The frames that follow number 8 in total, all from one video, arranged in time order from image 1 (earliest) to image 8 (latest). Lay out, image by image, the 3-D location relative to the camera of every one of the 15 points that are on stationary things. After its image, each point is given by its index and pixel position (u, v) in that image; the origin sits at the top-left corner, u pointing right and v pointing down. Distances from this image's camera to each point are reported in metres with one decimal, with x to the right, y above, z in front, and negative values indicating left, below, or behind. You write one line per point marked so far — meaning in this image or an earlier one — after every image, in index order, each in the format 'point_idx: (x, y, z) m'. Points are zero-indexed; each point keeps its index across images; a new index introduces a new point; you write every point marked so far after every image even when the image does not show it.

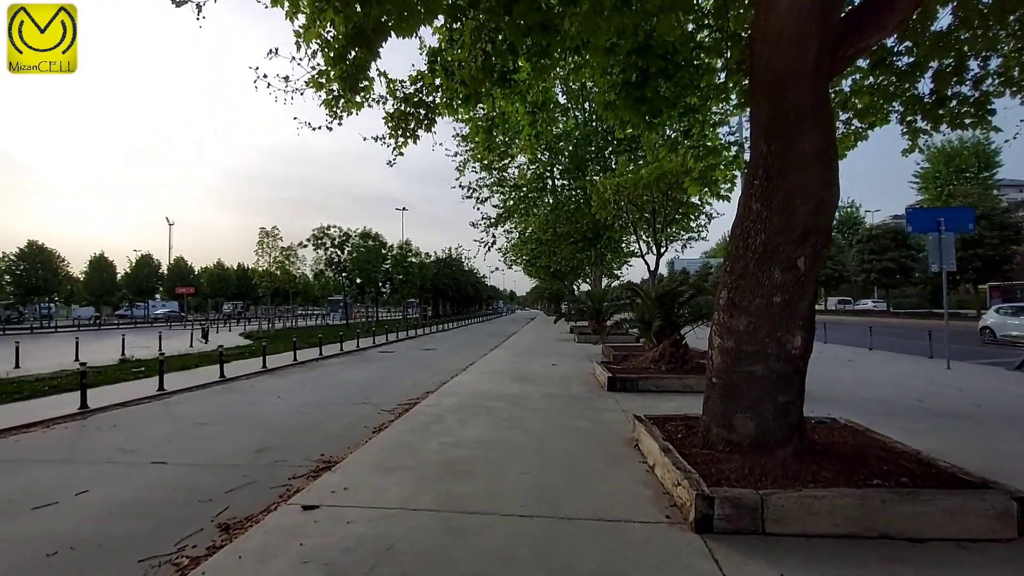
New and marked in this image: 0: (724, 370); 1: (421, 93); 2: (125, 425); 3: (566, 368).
0: (+2.1, -0.8, +5.2) m
1: (-1.6, +3.3, +9.0) m
2: (-6.8, -2.4, +9.2) m
3: (+1.6, -2.3, +15.4) m
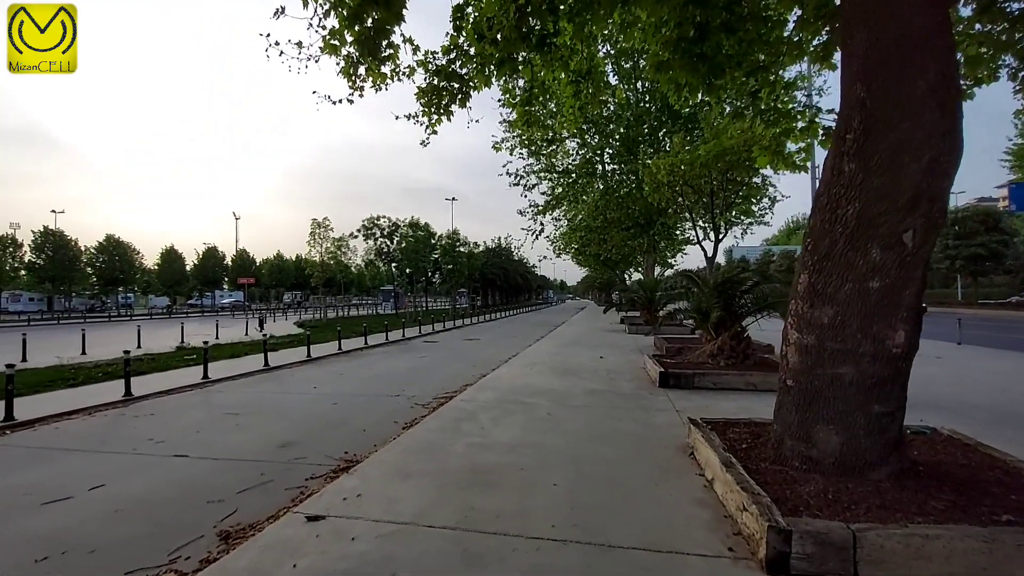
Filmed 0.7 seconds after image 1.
0: (+2.4, -0.7, +4.3) m
1: (-0.9, +3.6, +8.3) m
2: (-6.1, -2.2, +9.1) m
3: (+2.8, -2.0, +14.5) m
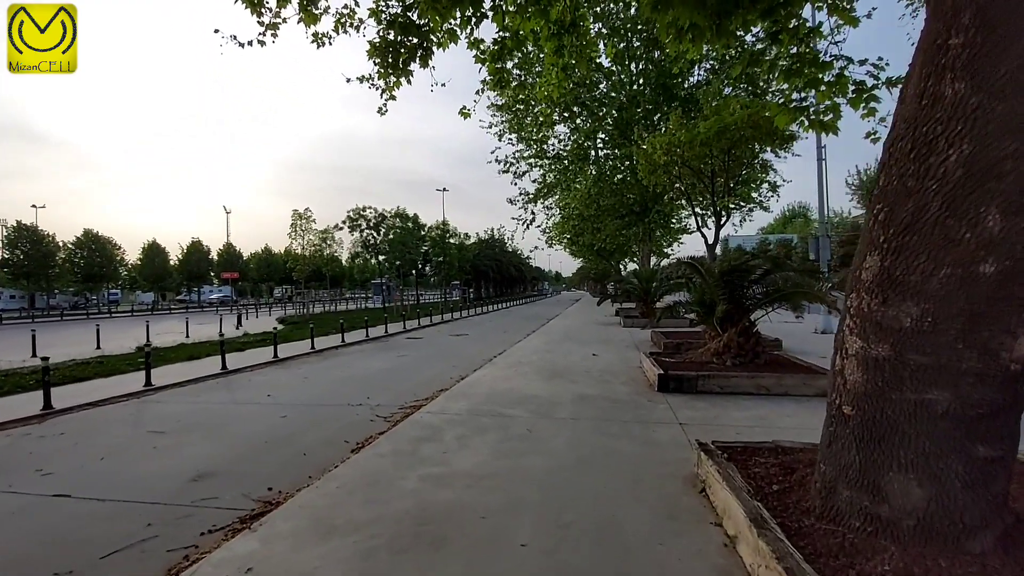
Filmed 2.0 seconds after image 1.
0: (+2.0, -0.6, +3.0) m
1: (-1.4, +3.6, +6.9) m
2: (-6.5, -2.1, +7.8) m
3: (+2.4, -1.8, +13.2) m
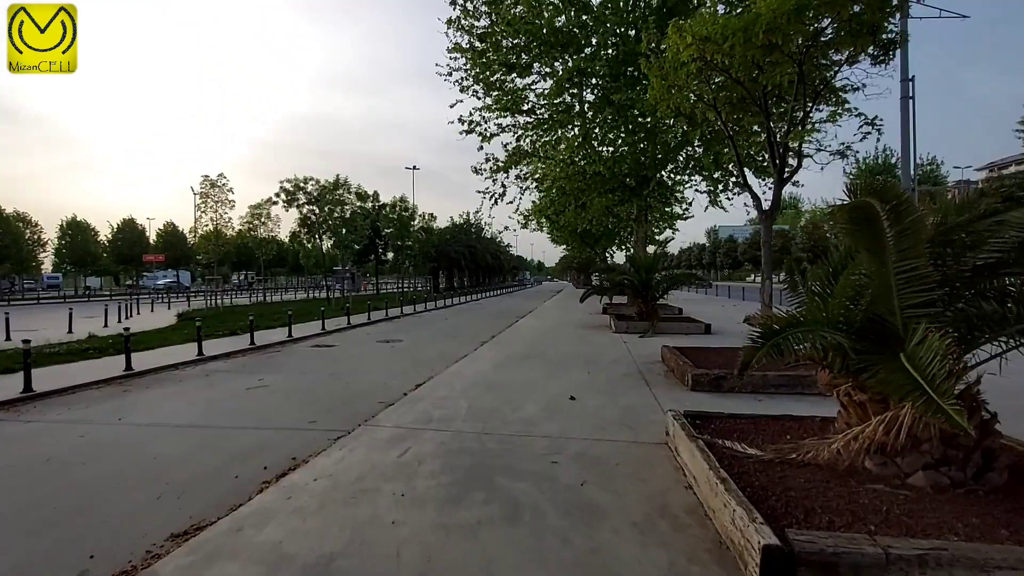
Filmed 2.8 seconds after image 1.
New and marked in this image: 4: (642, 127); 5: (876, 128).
0: (+1.1, -0.7, -2.9) m
1: (-2.3, +3.7, +0.8) m
2: (-7.5, -2.0, +1.6) m
3: (+1.2, -1.6, +7.3) m
4: (+4.9, +6.1, +20.0) m
5: (+6.4, +2.8, +9.2) m
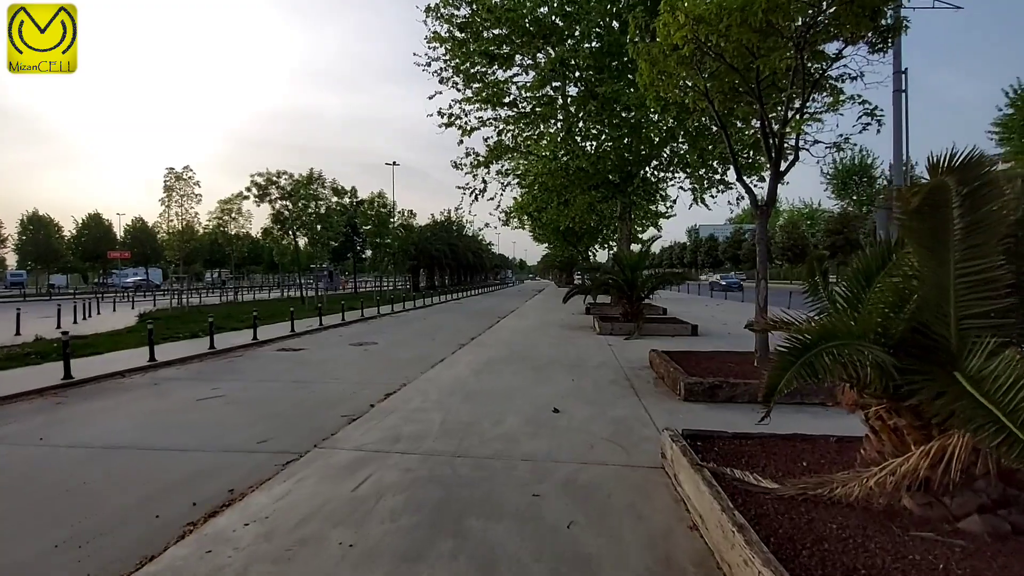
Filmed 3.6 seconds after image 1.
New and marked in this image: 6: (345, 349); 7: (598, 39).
0: (+1.2, -0.7, -3.6) m
1: (-2.4, +3.7, 0.0) m
2: (-7.6, -2.0, +0.6) m
3: (+0.9, -1.7, +6.6) m
4: (+4.2, +6.1, +19.4) m
5: (+6.0, +2.8, +8.6) m
6: (-4.5, -1.7, +14.1) m
7: (+3.2, +9.4, +19.7) m
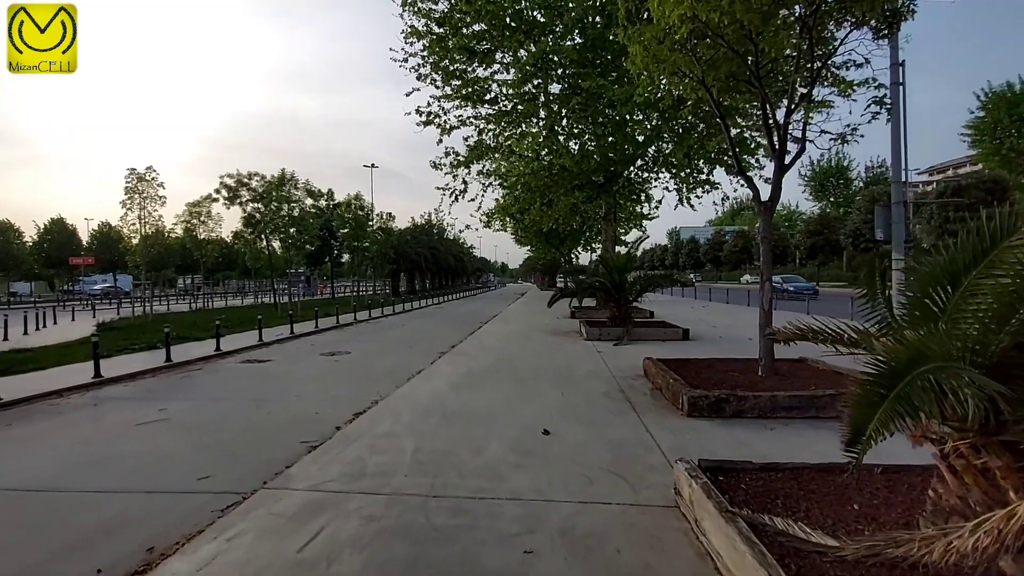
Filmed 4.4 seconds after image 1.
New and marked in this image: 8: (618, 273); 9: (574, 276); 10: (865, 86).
0: (+1.4, -0.7, -4.4) m
1: (-2.3, +3.6, -0.9) m
2: (-7.6, -2.1, -0.4) m
3: (+0.7, -1.7, +5.9) m
4: (+3.5, +6.0, +18.7) m
5: (+5.7, +2.8, +8.0) m
6: (-4.9, -1.8, +13.1) m
7: (+2.5, +9.3, +19.1) m
8: (+3.2, +0.4, +15.7) m
9: (+2.1, +0.4, +17.1) m
10: (+5.4, +3.1, +8.0) m
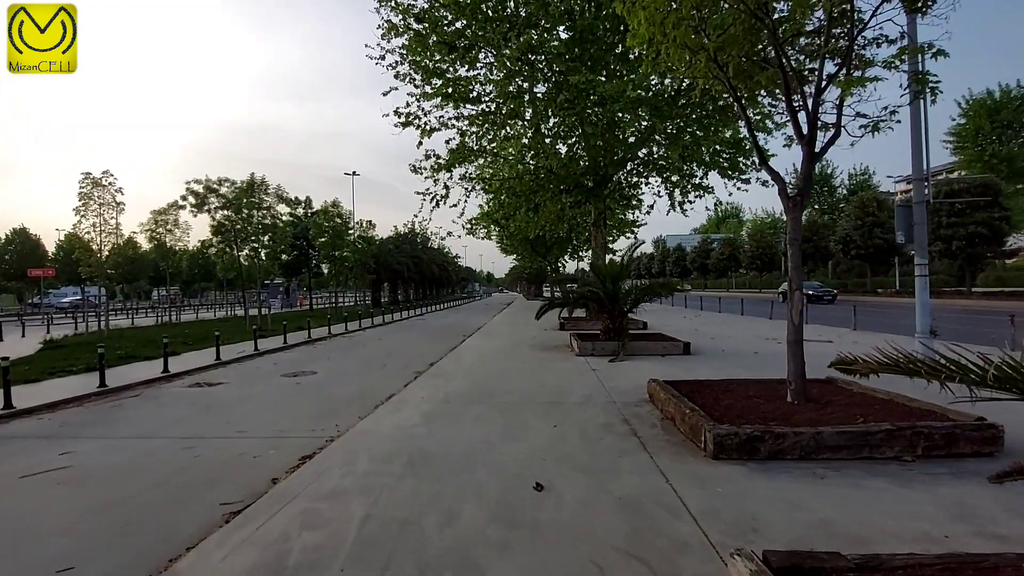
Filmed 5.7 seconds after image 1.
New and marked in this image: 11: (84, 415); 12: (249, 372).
0: (+1.5, -0.7, -5.7) m
1: (-2.4, +3.6, -2.2) m
2: (-7.6, -2.2, -2.0) m
3: (+0.6, -1.8, +4.5) m
4: (+3.0, +5.7, +17.6) m
5: (+5.5, +2.6, +6.9) m
6: (-5.3, -2.1, +11.7) m
7: (+1.9, +8.9, +18.0) m
8: (+2.8, +0.2, +14.5) m
9: (+1.6, +0.1, +15.9) m
10: (+5.1, +2.9, +6.8) m
11: (-7.2, -2.1, +8.8) m
12: (-6.5, -2.0, +12.9) m
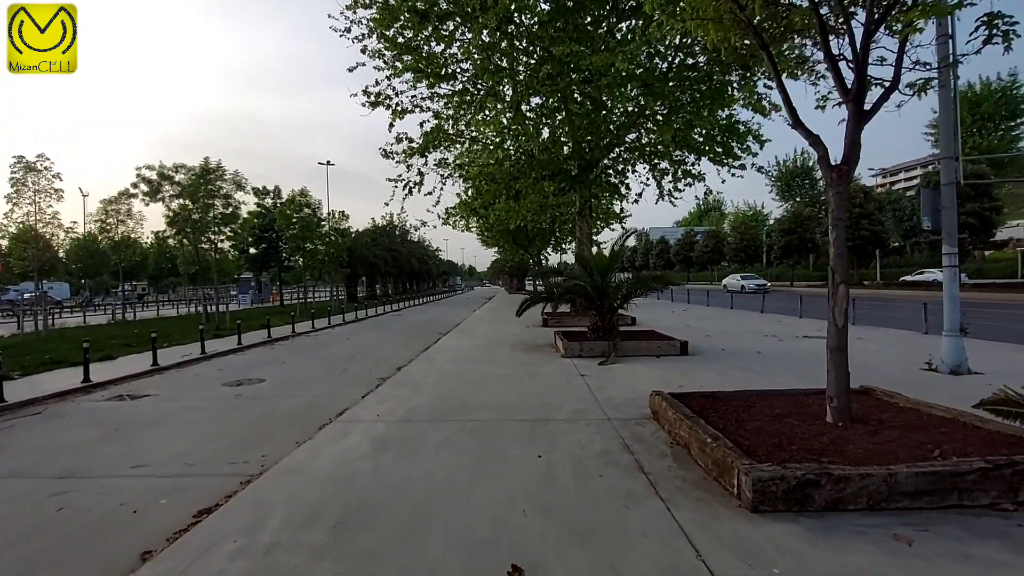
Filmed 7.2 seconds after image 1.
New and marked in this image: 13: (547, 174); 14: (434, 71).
0: (+1.6, -0.7, -7.1) m
1: (-2.4, +3.5, -3.8) m
2: (-7.5, -2.3, -3.7) m
3: (+0.4, -1.8, +3.1) m
4: (+2.3, +5.9, +16.1) m
5: (+5.2, +2.7, +5.6) m
6: (-5.7, -2.0, +10.0) m
7: (+1.2, +9.1, +16.4) m
8: (+2.2, +0.3, +13.1) m
9: (+1.0, +0.3, +14.4) m
10: (+4.8, +3.0, +5.5) m
11: (-7.6, -2.1, +7.1) m
12: (-7.0, -1.9, +11.2) m
13: (+1.3, +4.1, +18.8) m
14: (-2.8, +7.6, +18.4) m
